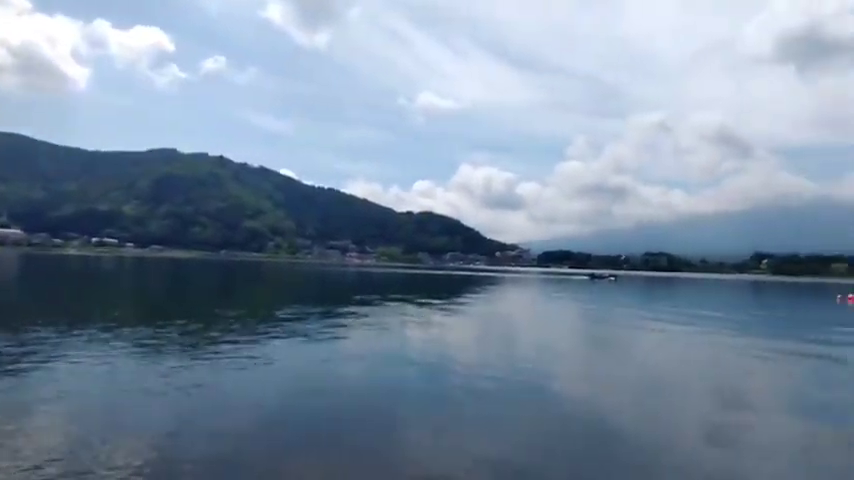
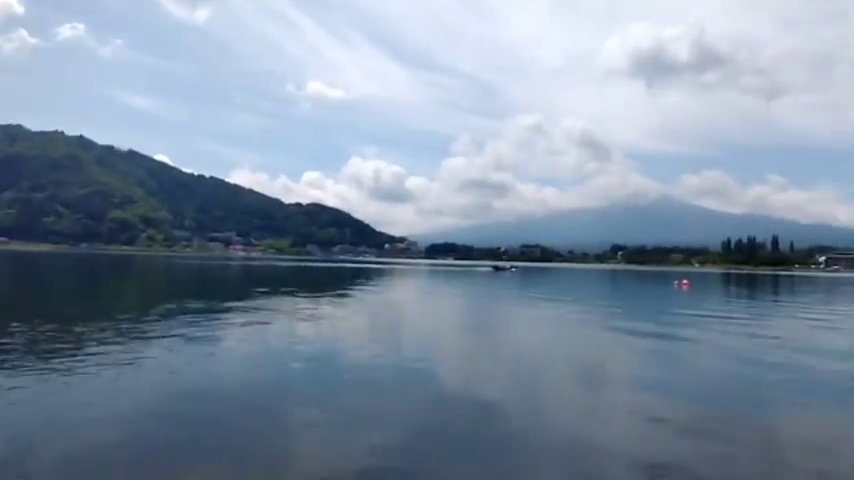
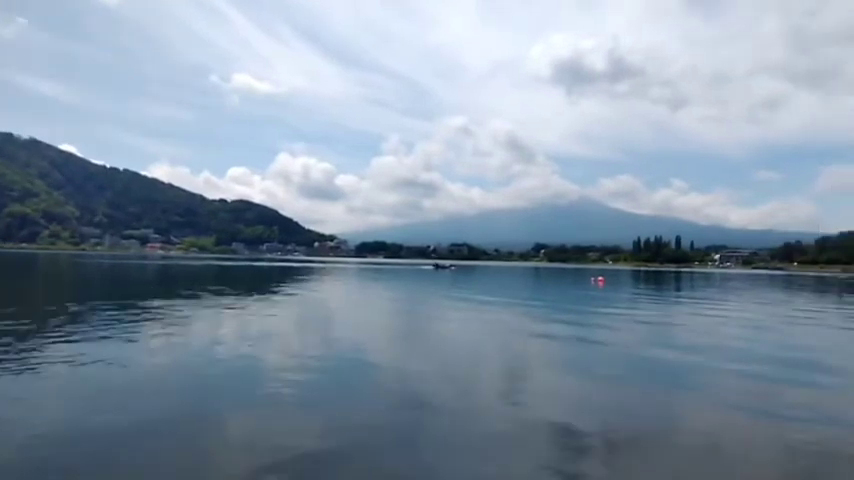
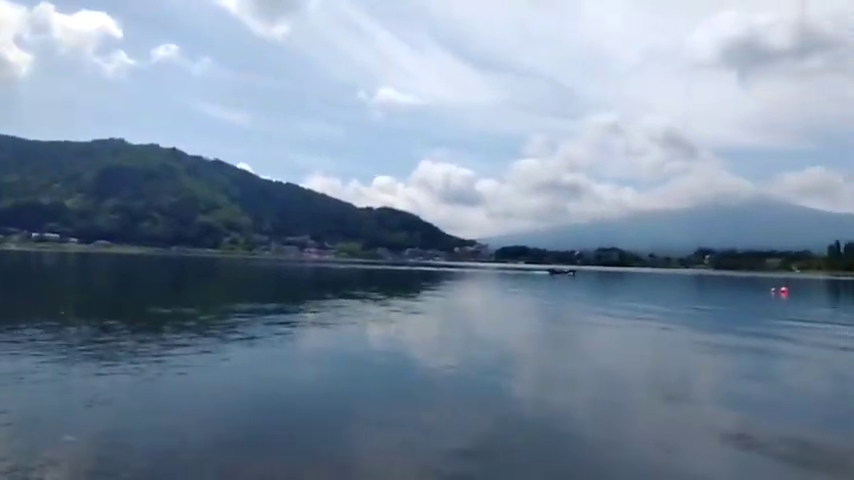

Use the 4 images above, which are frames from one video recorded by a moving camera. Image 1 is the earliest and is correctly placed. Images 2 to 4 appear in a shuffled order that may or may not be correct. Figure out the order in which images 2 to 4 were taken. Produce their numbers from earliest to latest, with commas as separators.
4, 2, 3
